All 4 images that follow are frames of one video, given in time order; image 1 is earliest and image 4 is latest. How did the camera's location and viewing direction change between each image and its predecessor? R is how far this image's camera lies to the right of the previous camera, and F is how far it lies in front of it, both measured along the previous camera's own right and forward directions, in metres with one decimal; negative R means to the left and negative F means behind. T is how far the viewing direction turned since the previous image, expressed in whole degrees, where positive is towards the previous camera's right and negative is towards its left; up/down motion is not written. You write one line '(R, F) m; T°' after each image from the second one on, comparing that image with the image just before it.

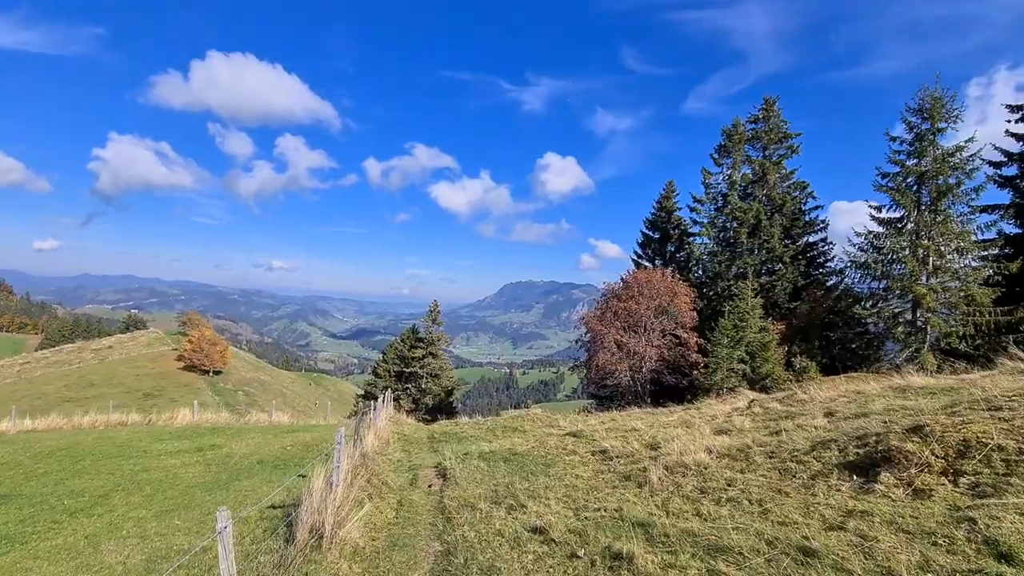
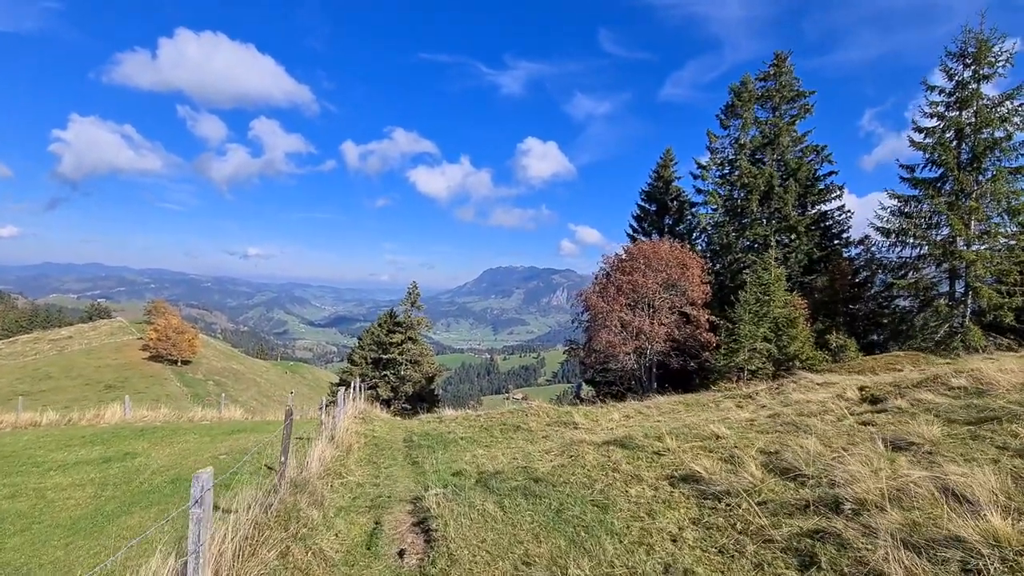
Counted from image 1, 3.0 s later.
(-0.4, +3.1) m; +2°
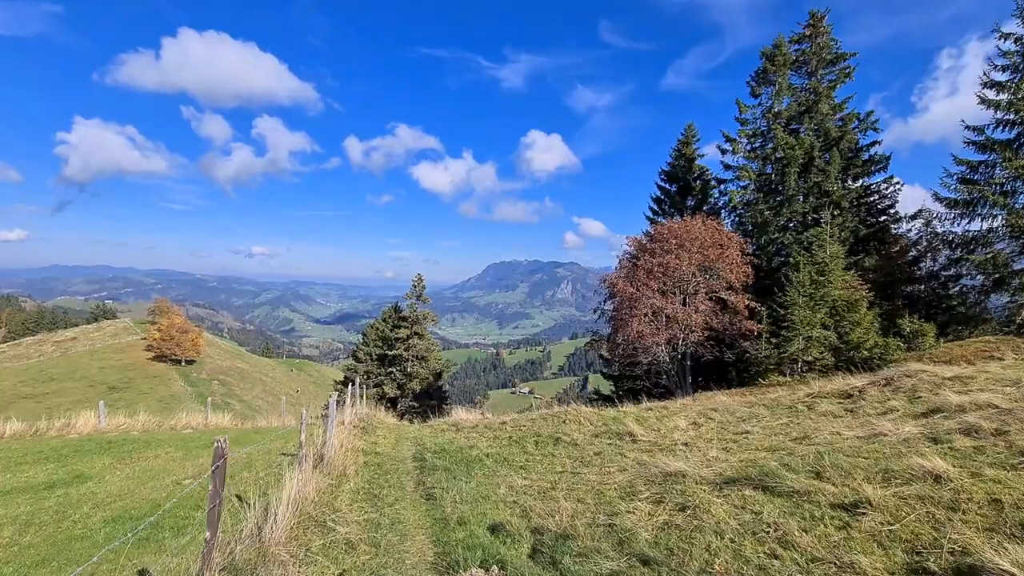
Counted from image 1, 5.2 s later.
(-0.5, +2.2) m; -1°
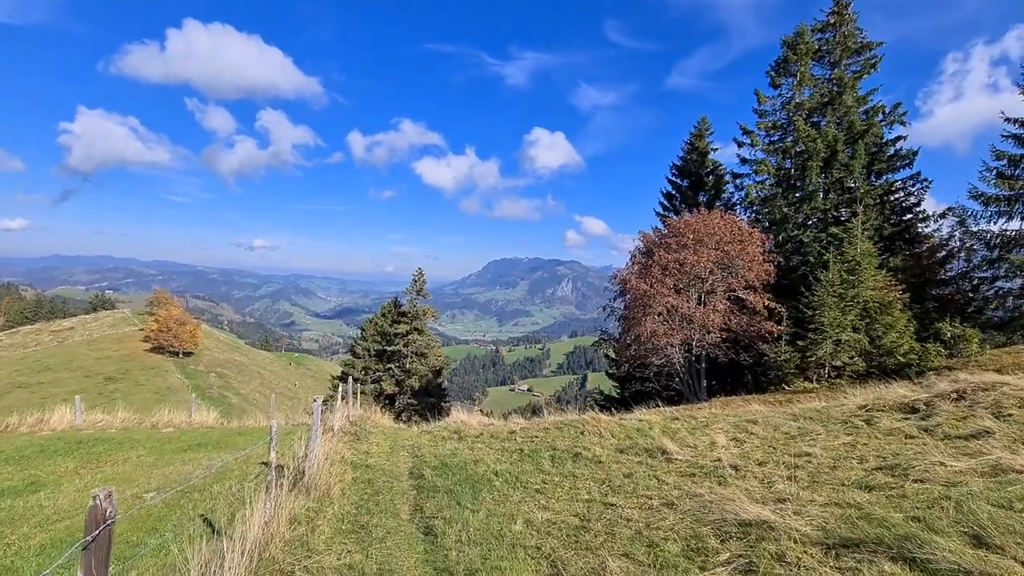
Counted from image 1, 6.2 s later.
(-0.2, +1.1) m; 0°
